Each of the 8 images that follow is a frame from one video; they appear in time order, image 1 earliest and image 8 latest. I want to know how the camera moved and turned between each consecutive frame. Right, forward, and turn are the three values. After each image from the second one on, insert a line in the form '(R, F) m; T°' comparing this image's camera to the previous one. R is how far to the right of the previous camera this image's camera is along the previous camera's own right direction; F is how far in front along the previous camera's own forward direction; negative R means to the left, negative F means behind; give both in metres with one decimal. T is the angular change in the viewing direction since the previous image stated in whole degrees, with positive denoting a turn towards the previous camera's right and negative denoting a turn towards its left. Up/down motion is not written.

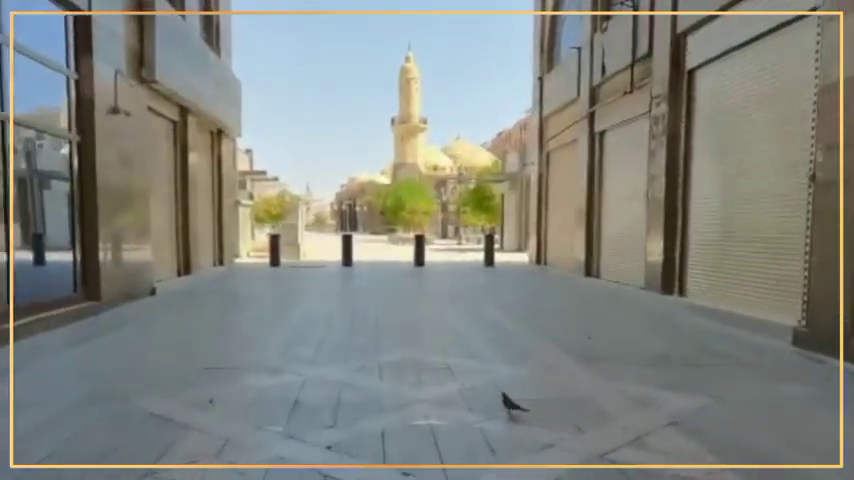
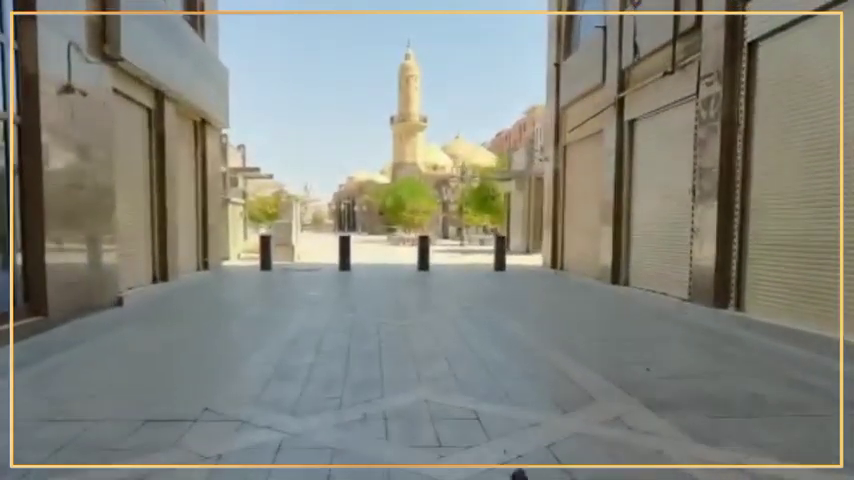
(-0.2, +1.4) m; 0°
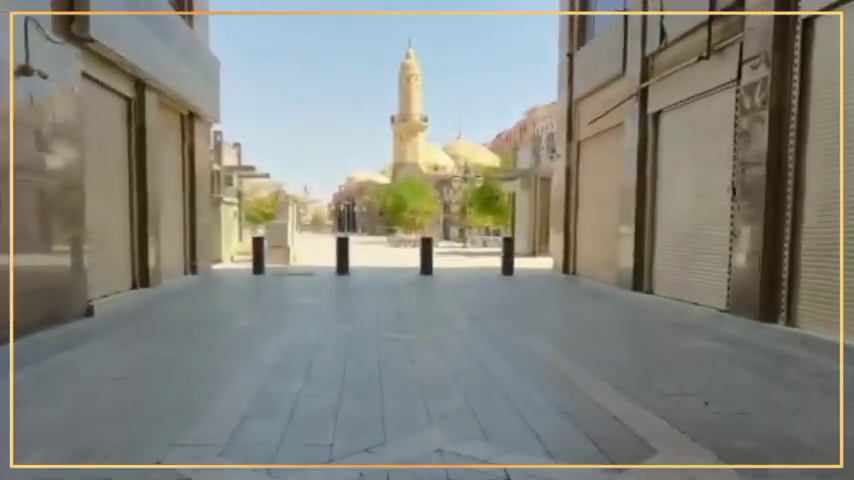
(-0.1, +0.9) m; 0°
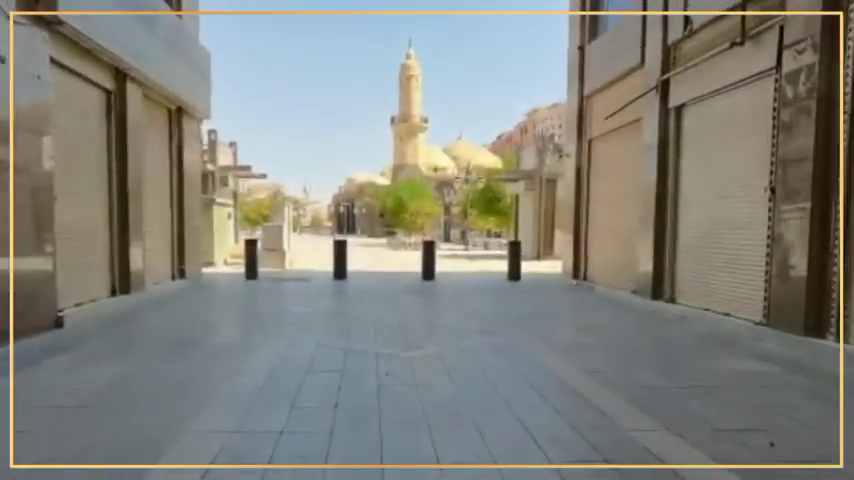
(-0.1, +0.8) m; 0°
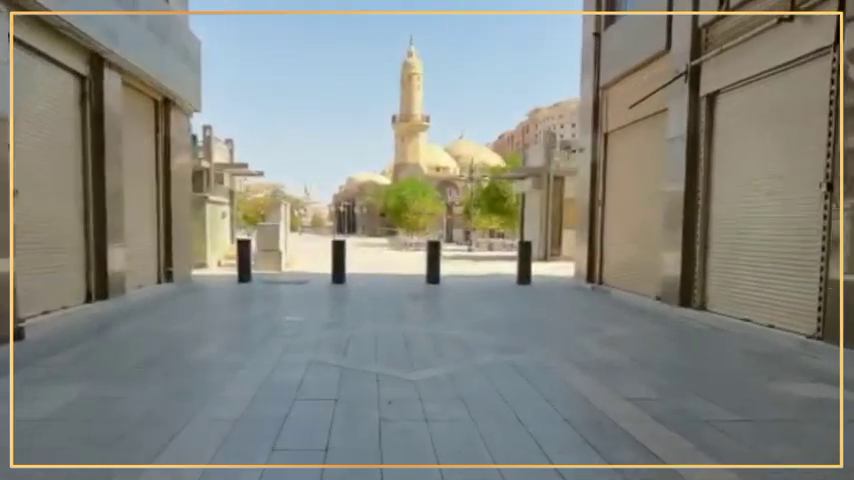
(-0.1, +0.8) m; 0°
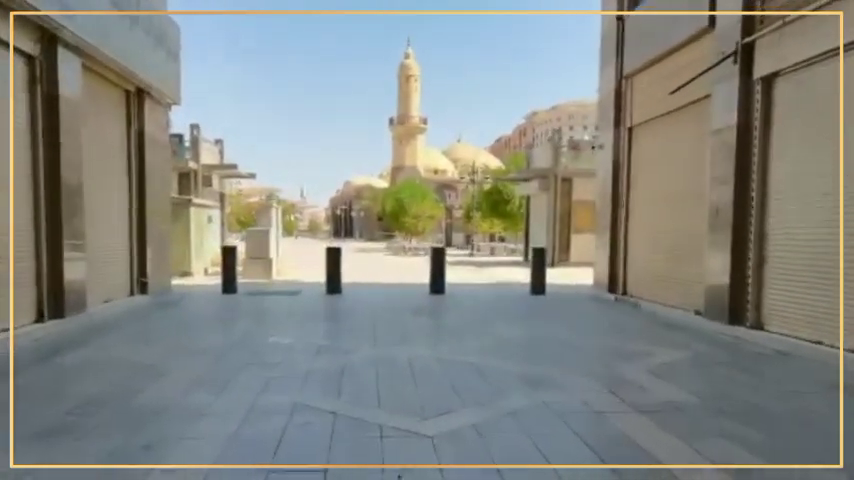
(-0.1, +1.2) m; 0°
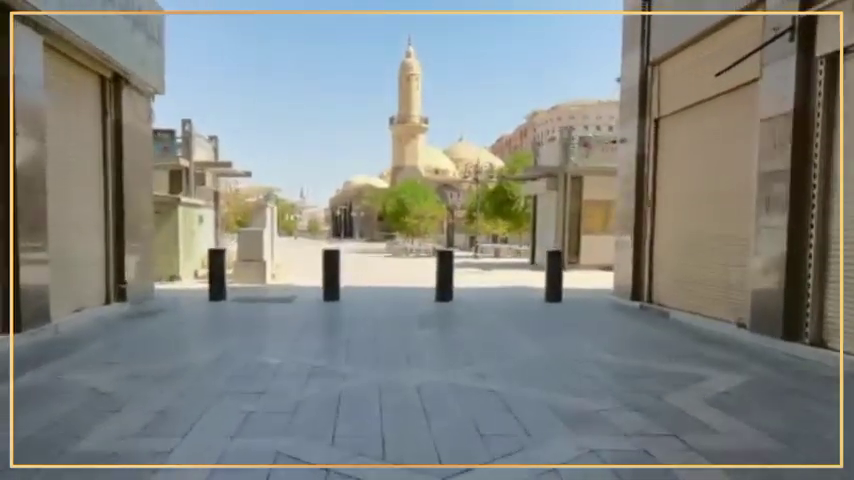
(-0.1, +1.0) m; 0°
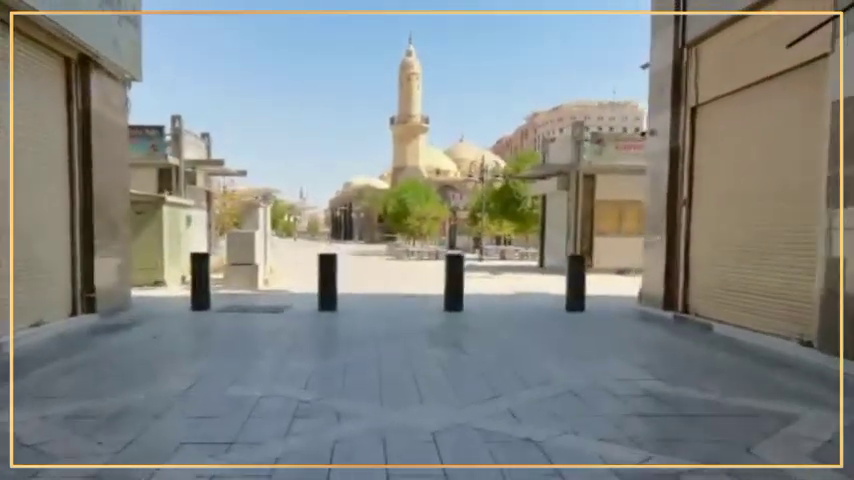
(-0.1, +1.1) m; 0°
